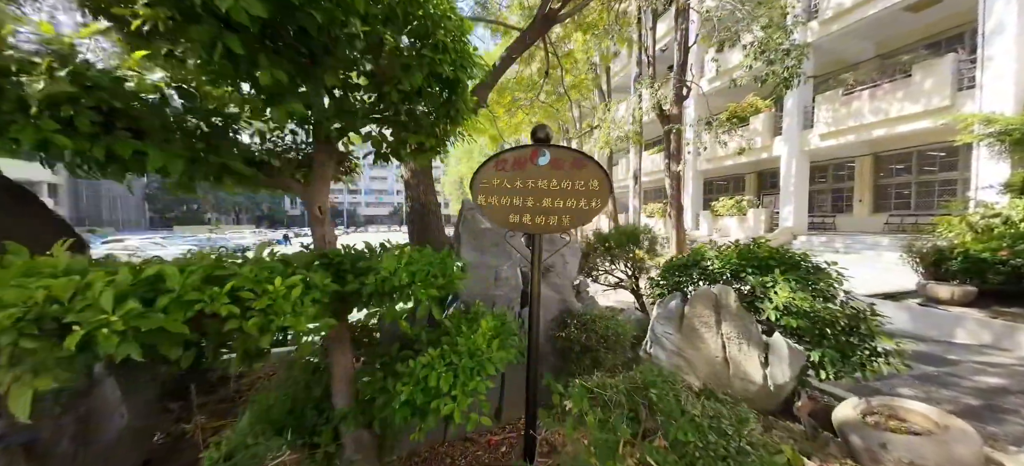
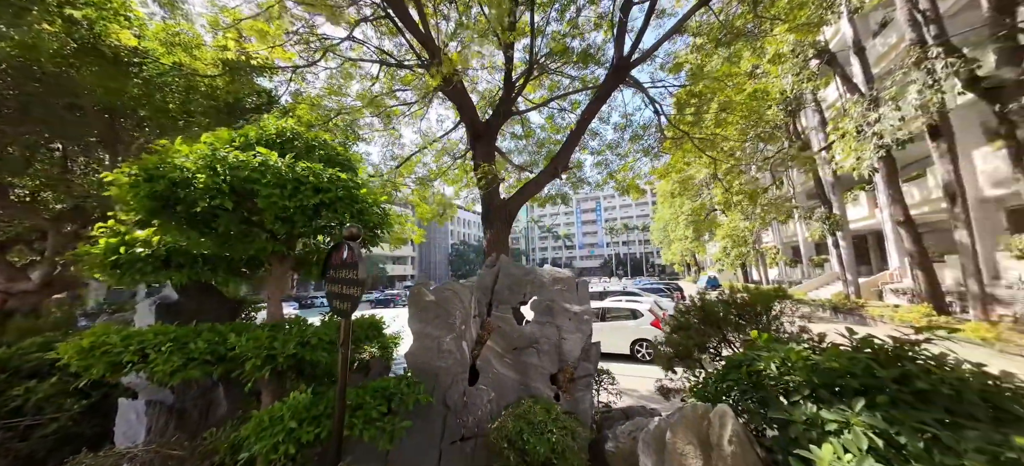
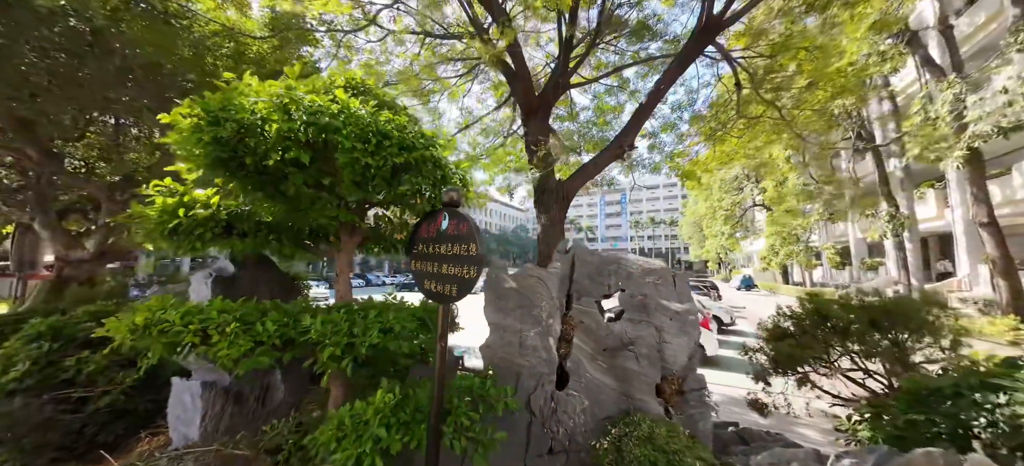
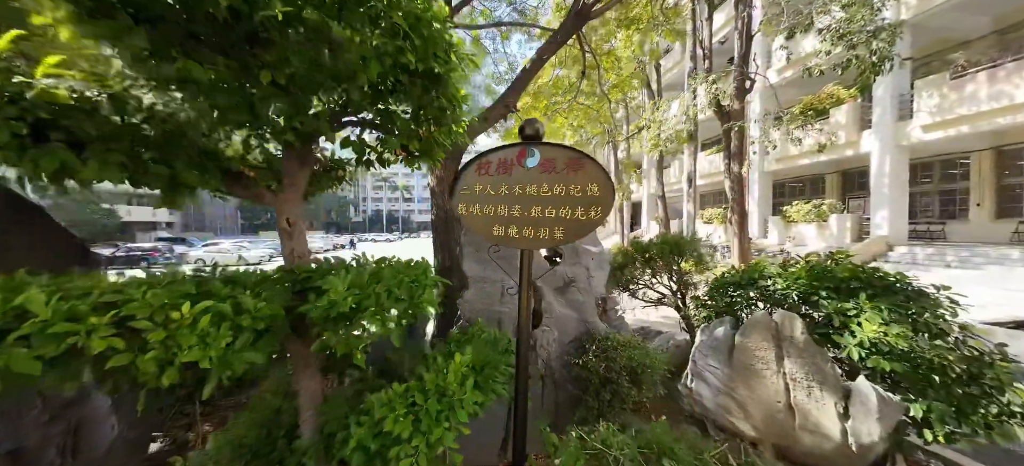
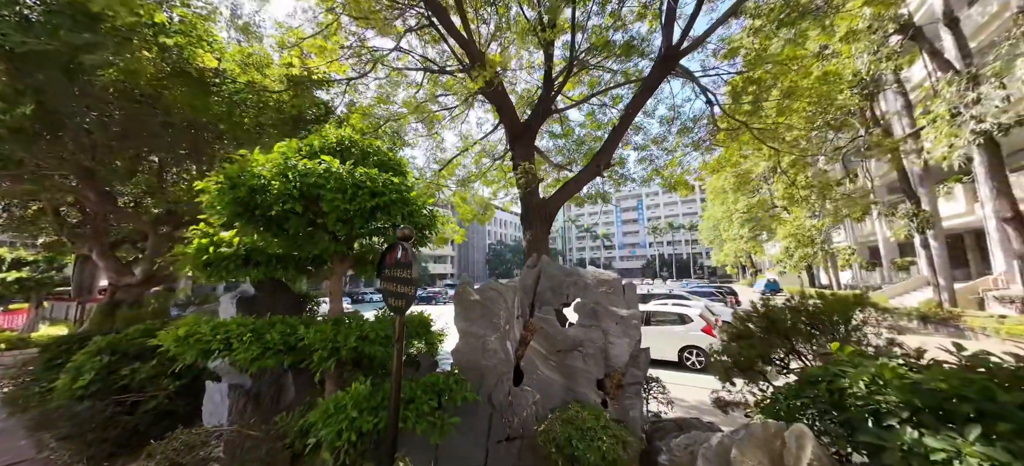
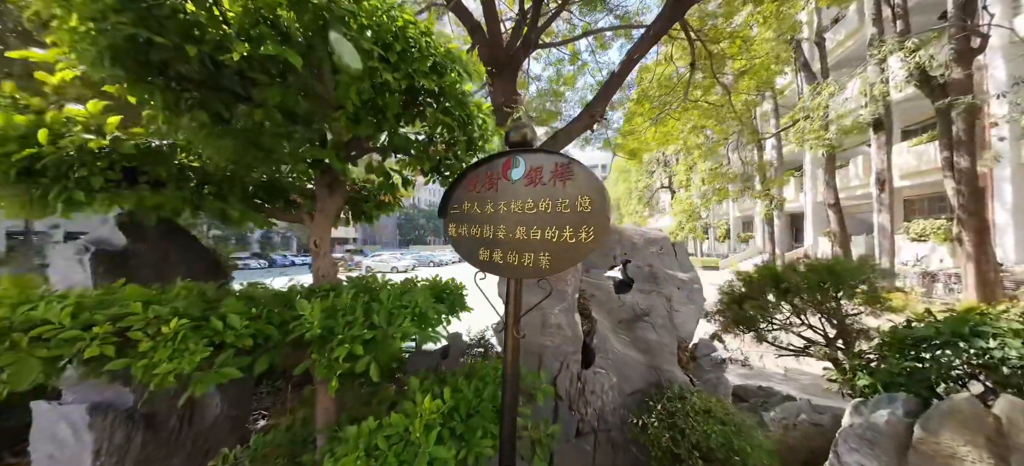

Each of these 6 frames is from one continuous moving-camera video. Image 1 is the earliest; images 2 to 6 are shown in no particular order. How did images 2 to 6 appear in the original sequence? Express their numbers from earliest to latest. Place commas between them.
4, 6, 3, 5, 2
